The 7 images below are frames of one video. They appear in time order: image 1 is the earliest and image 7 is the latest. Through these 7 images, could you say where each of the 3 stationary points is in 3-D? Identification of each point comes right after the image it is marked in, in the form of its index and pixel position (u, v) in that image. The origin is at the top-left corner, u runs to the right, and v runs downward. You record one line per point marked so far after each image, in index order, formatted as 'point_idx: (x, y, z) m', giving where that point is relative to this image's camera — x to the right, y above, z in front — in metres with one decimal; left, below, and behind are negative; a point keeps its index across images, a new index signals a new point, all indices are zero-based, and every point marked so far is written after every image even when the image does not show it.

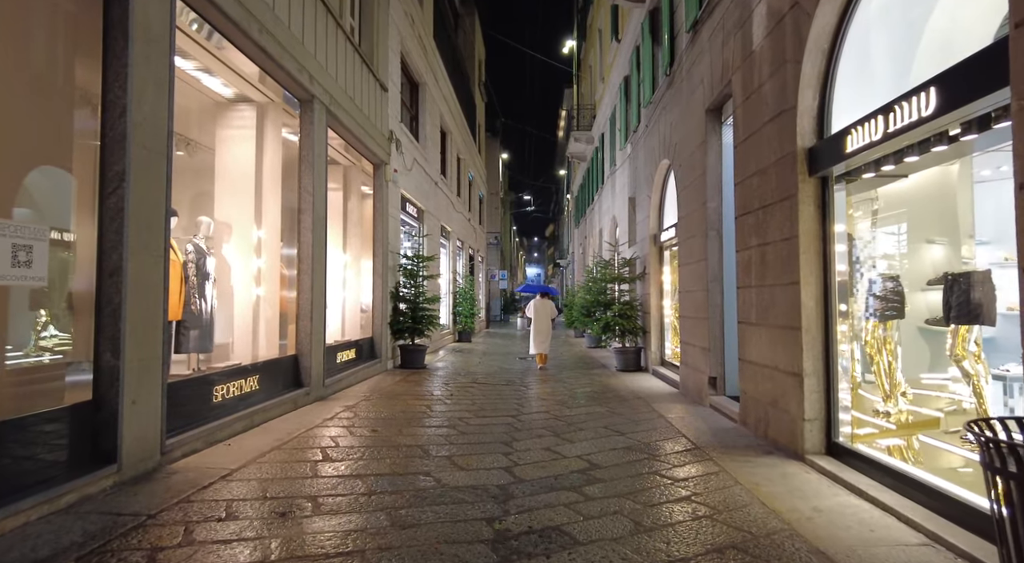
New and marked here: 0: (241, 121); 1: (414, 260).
0: (-3.2, +1.9, +7.1) m
1: (-1.8, +0.4, +11.2) m
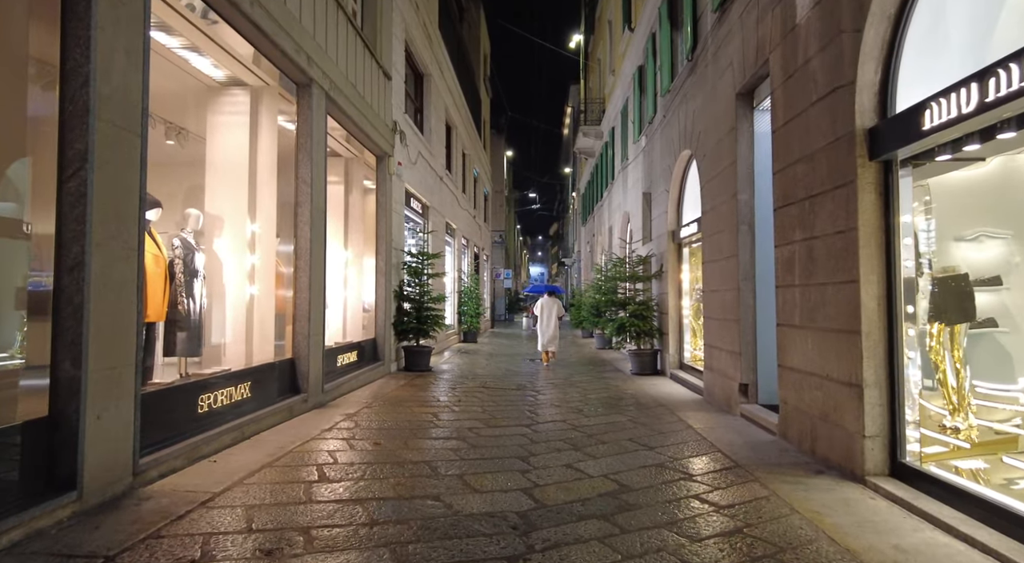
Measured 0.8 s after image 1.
0: (-3.0, +1.9, +6.6) m
1: (-1.7, +0.4, +10.7) m
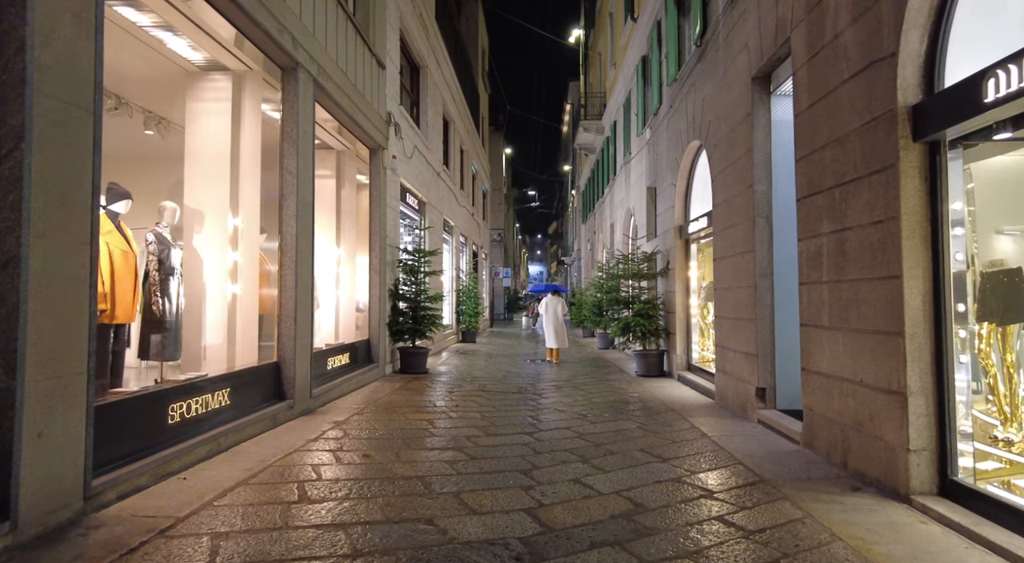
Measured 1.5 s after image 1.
0: (-3.0, +1.9, +6.2) m
1: (-1.7, +0.4, +10.3) m
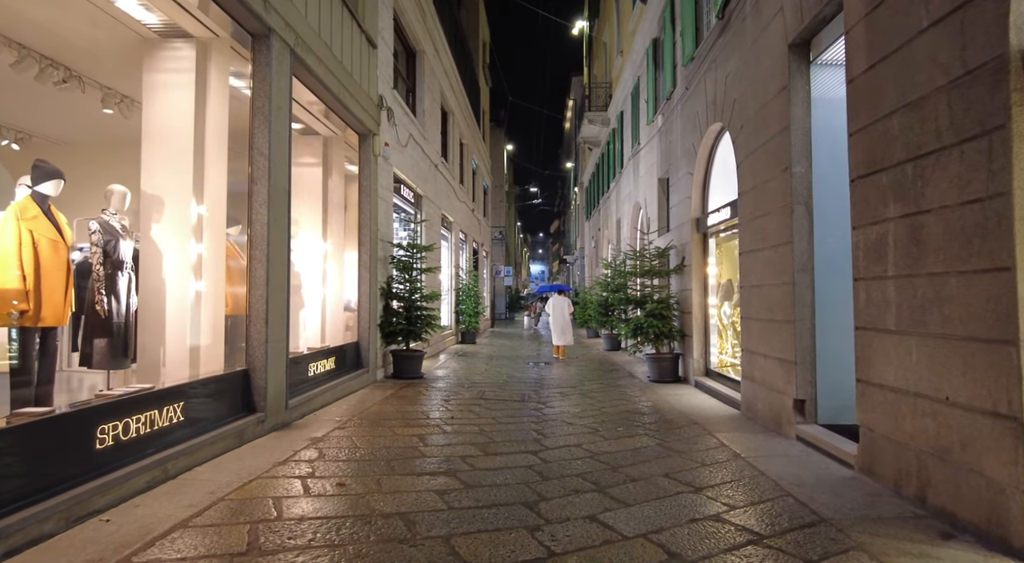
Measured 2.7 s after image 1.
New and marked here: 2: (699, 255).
0: (-3.0, +2.0, +5.4) m
1: (-1.6, +0.5, +9.5) m
2: (+2.7, +0.4, +8.7) m
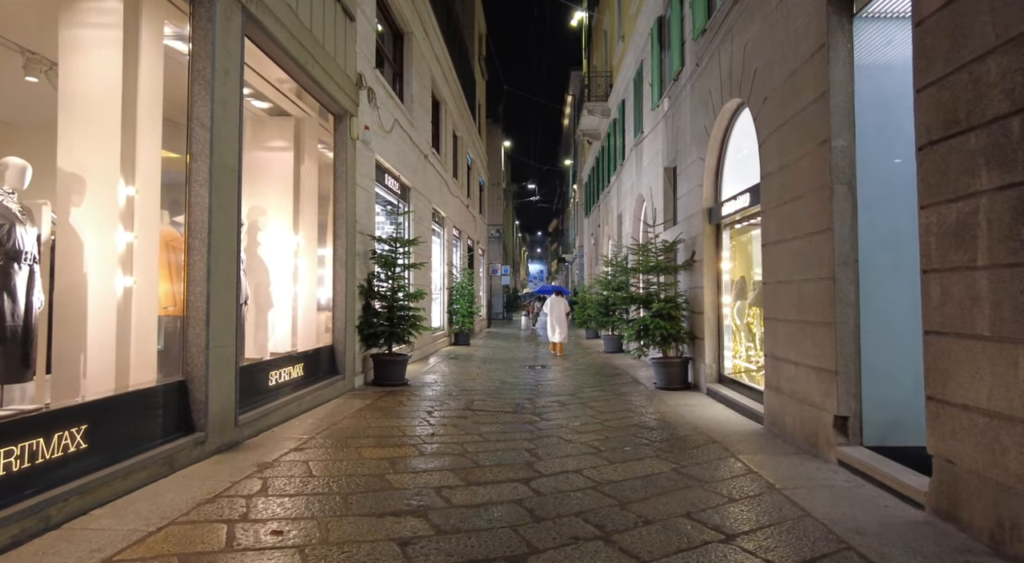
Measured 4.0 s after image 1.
0: (-3.1, +2.0, +4.6) m
1: (-1.7, +0.5, +8.7) m
2: (+2.6, +0.4, +7.9) m
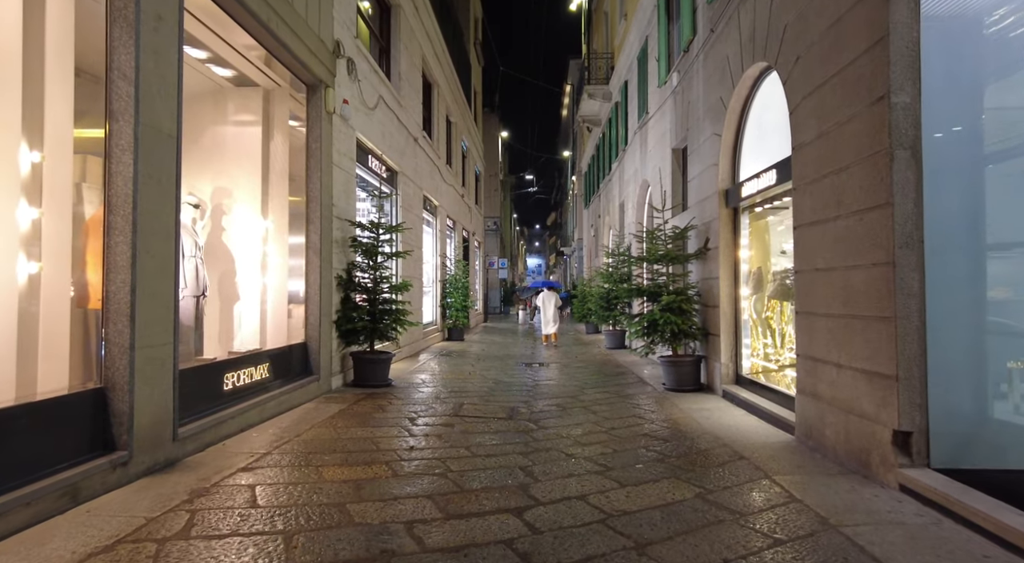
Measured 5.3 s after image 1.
0: (-3.1, +2.1, +3.8) m
1: (-1.8, +0.7, +7.9) m
2: (+2.5, +0.5, +7.1) m
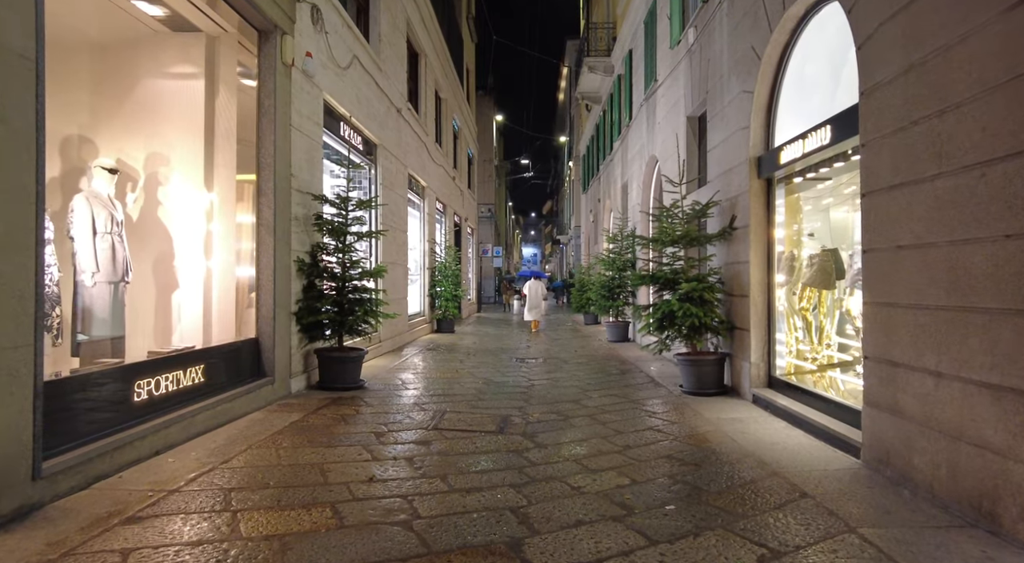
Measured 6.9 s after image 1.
0: (-3.2, +2.2, +2.6) m
1: (-1.9, +0.8, +6.7) m
2: (+2.4, +0.7, +6.0) m
